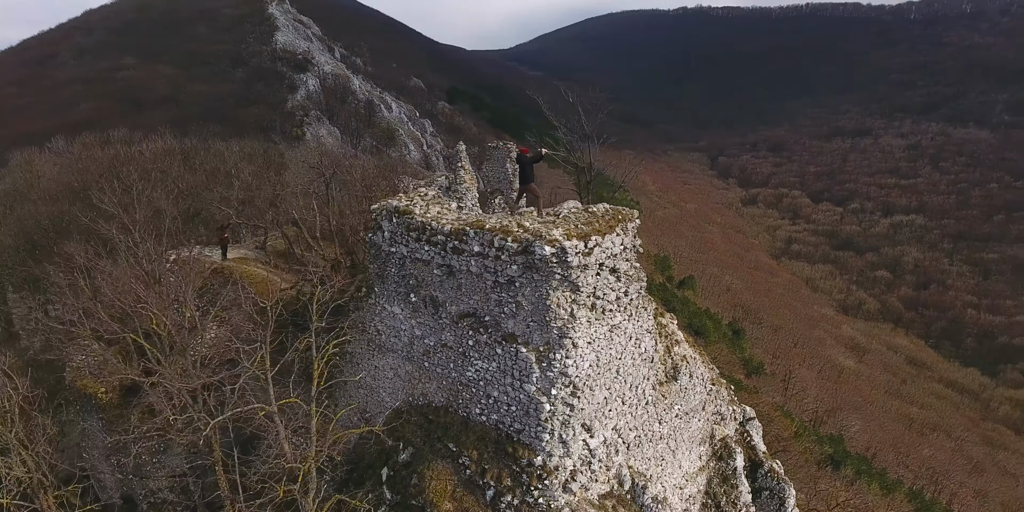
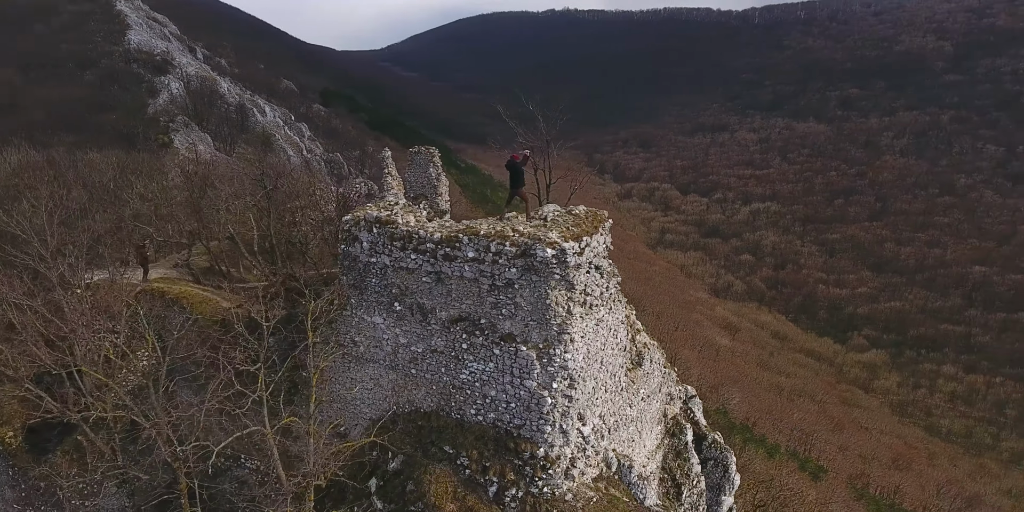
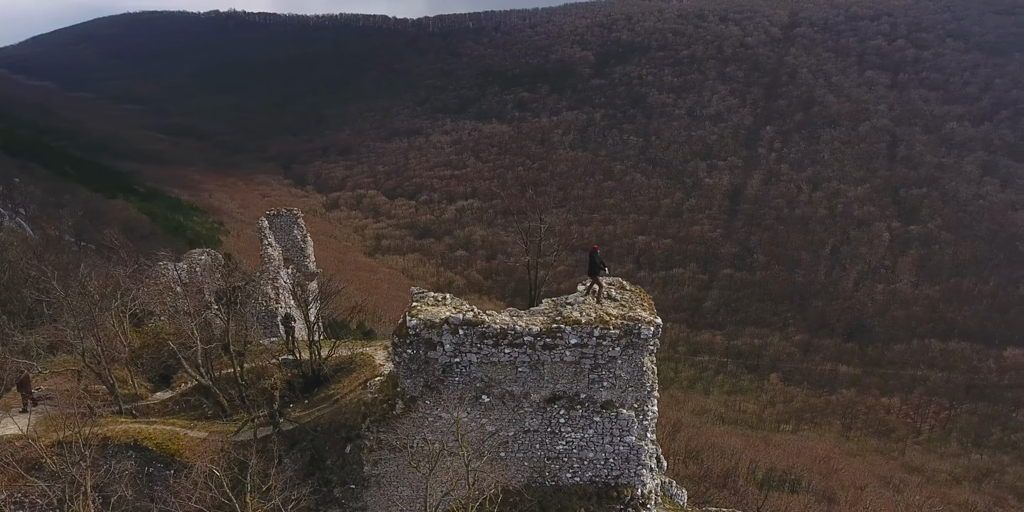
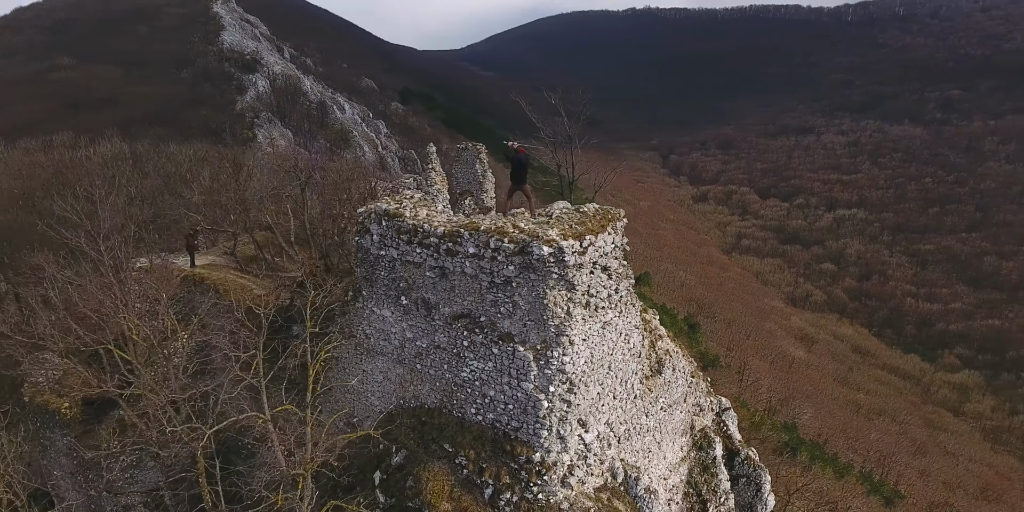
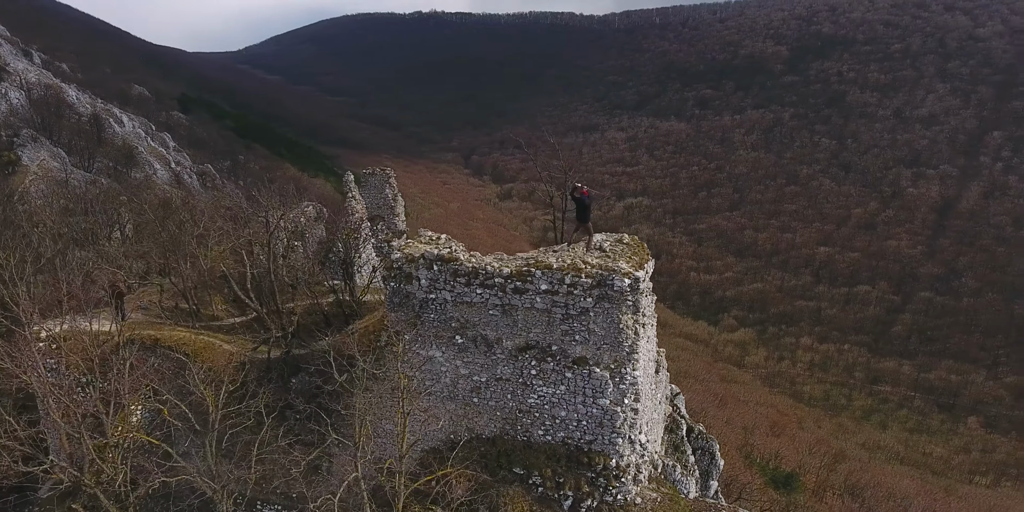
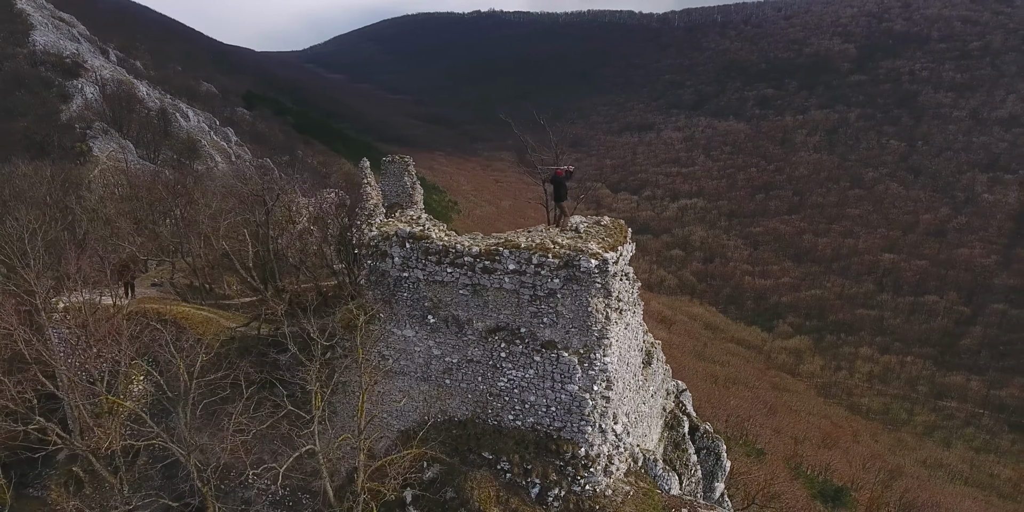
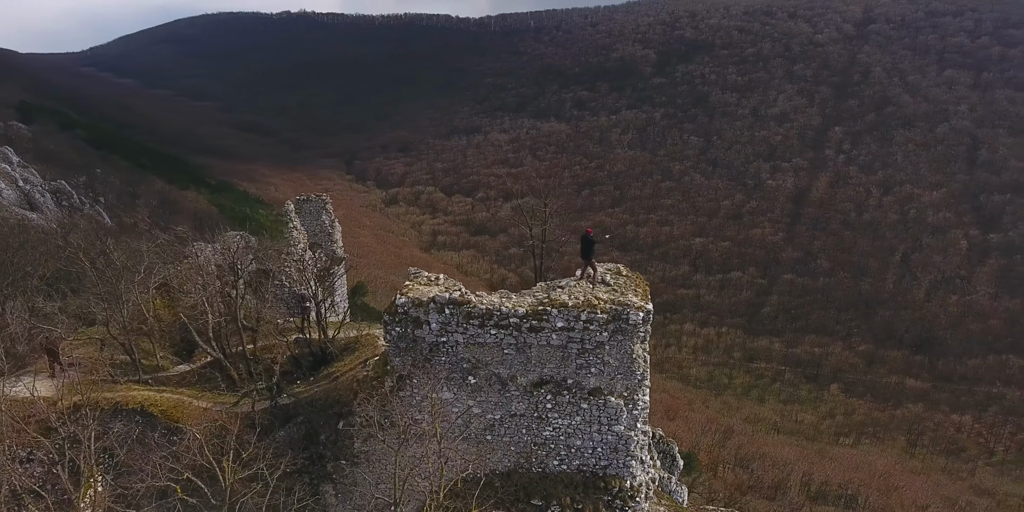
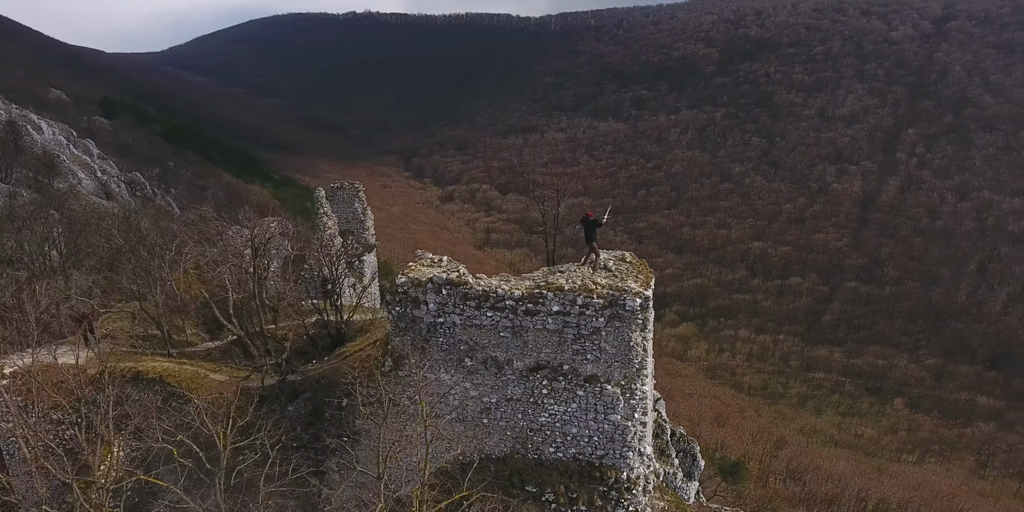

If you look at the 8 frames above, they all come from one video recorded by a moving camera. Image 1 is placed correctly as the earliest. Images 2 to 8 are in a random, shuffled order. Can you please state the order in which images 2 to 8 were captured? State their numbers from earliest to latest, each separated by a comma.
4, 2, 6, 5, 8, 7, 3
